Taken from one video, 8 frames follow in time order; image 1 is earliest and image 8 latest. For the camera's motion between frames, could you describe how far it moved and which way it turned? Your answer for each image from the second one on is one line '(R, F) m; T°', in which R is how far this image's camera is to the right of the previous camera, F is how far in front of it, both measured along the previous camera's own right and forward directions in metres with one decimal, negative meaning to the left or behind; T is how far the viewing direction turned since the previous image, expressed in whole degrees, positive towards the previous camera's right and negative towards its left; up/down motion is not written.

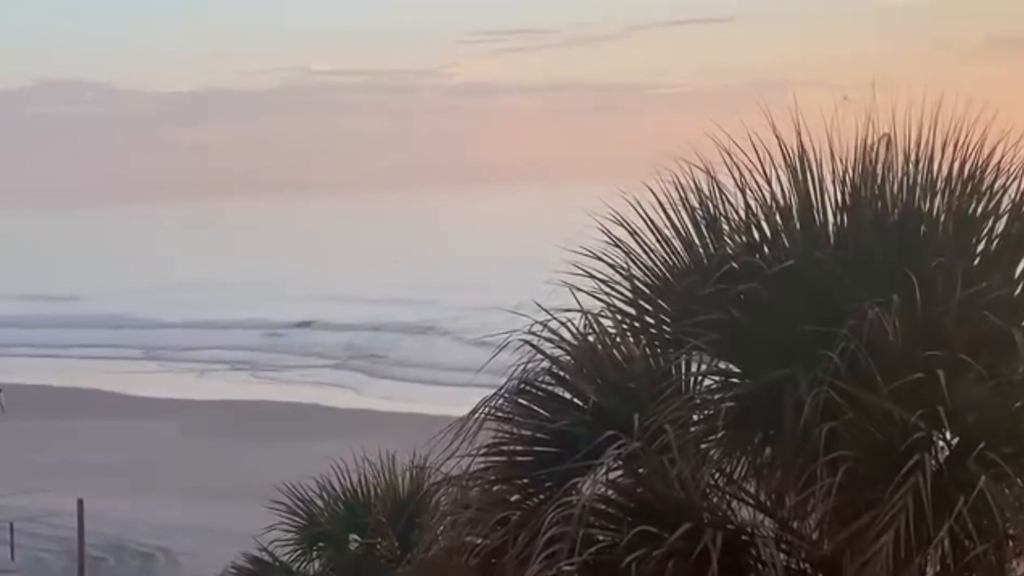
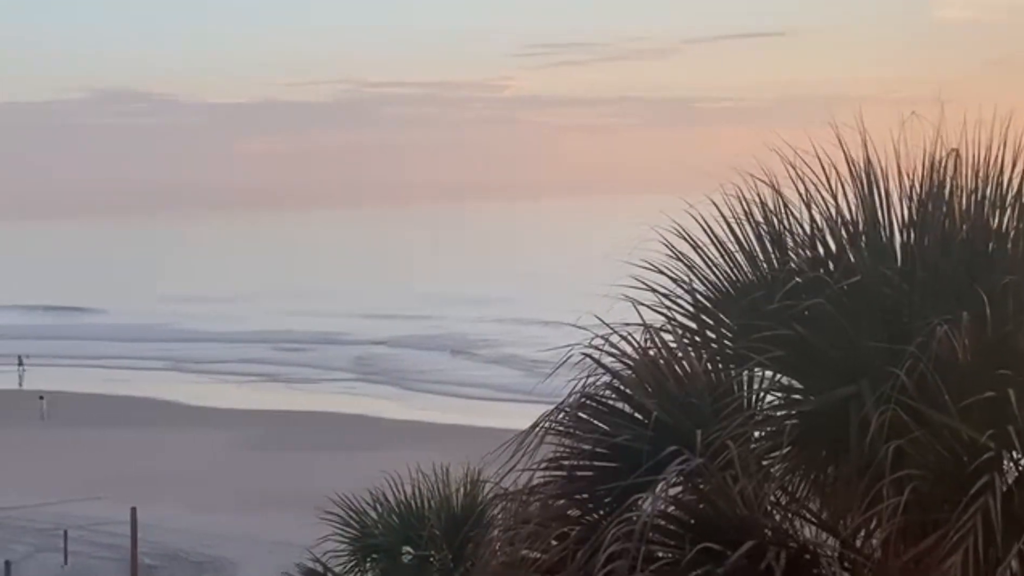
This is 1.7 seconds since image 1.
(-0.1, +0.1) m; -1°
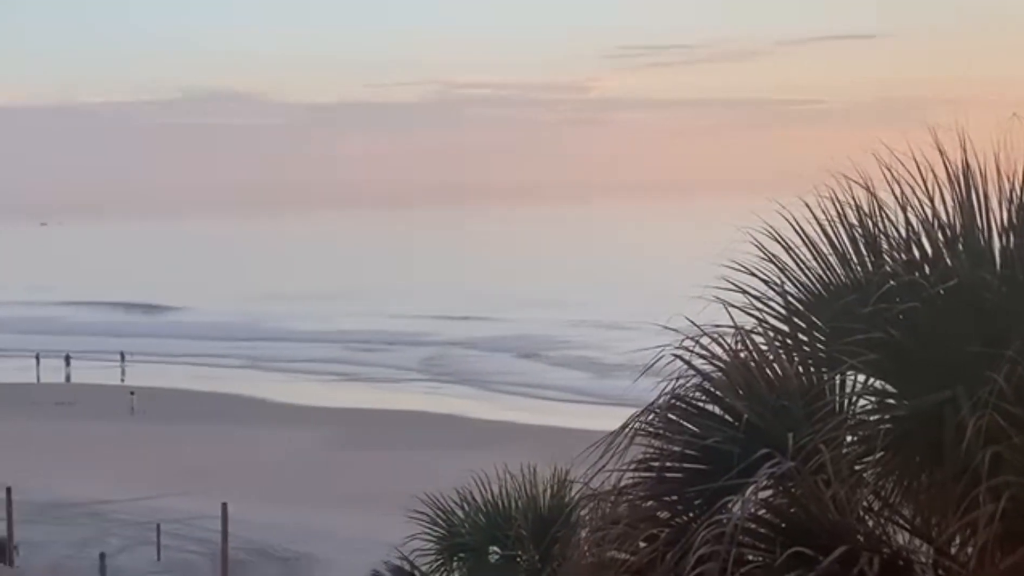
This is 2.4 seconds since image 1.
(-0.1, 0.0) m; -2°
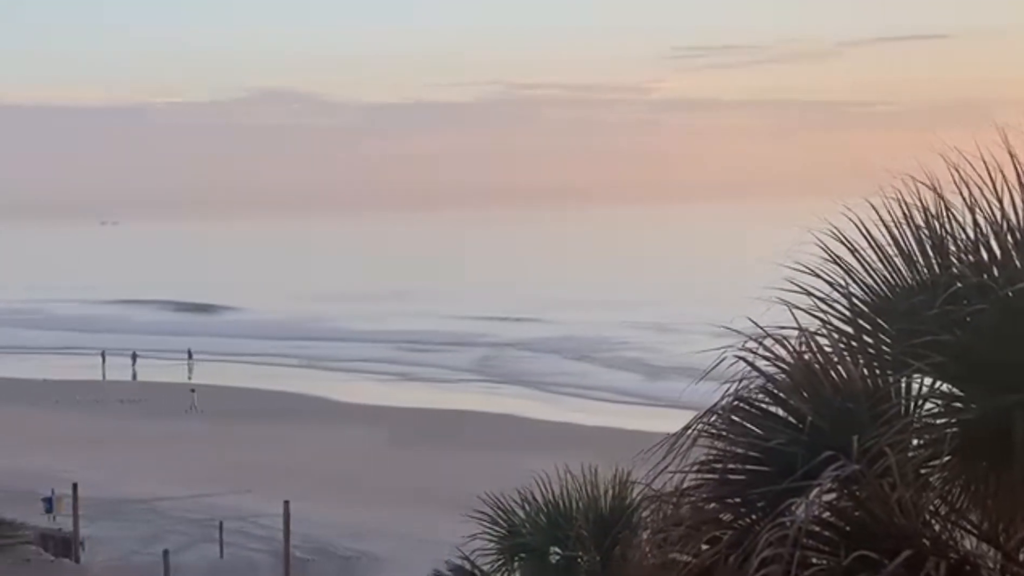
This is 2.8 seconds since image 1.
(-0.1, 0.0) m; -1°
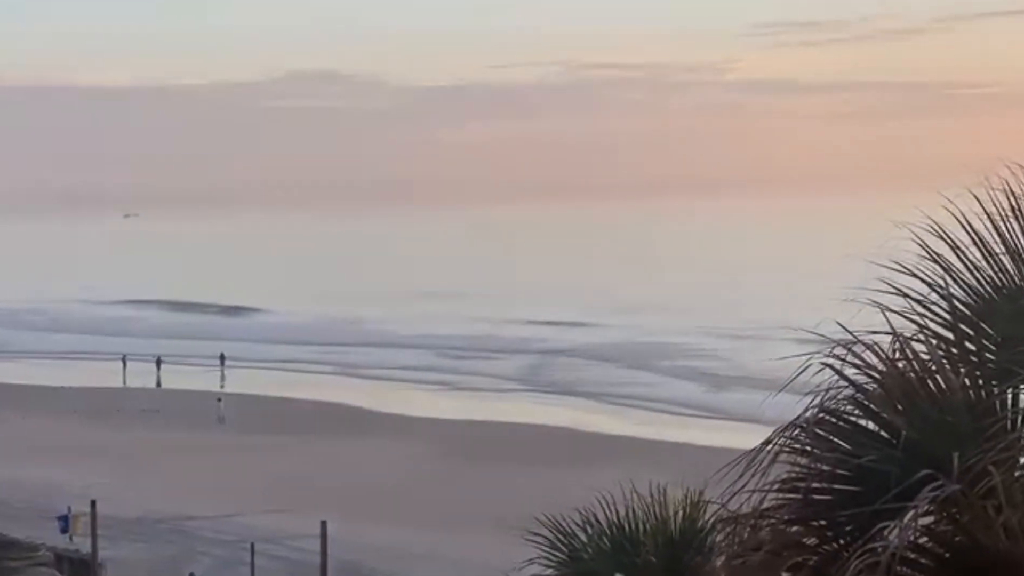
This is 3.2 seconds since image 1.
(0.0, +1.0) m; -2°
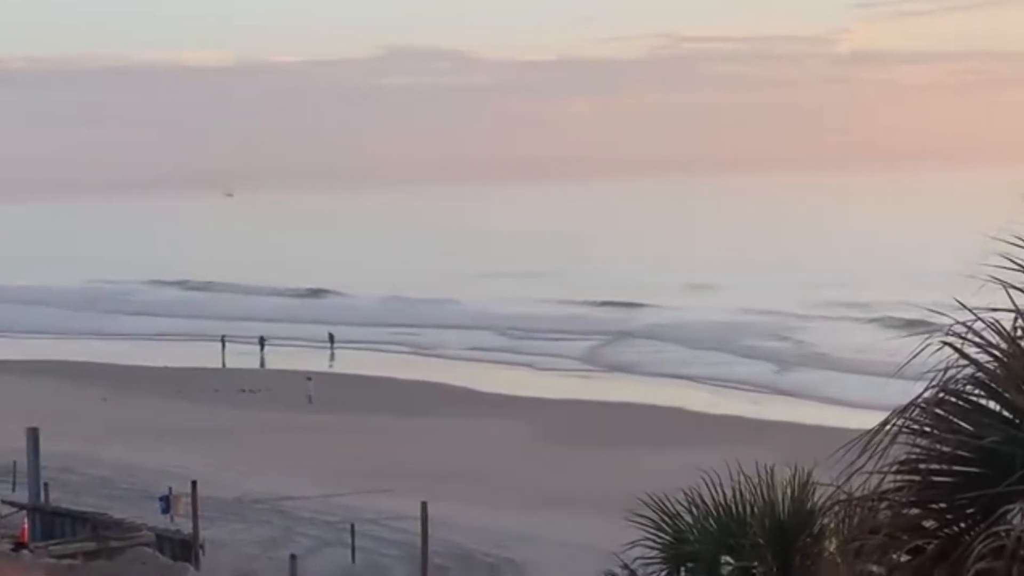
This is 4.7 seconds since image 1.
(-0.2, +0.2) m; -2°
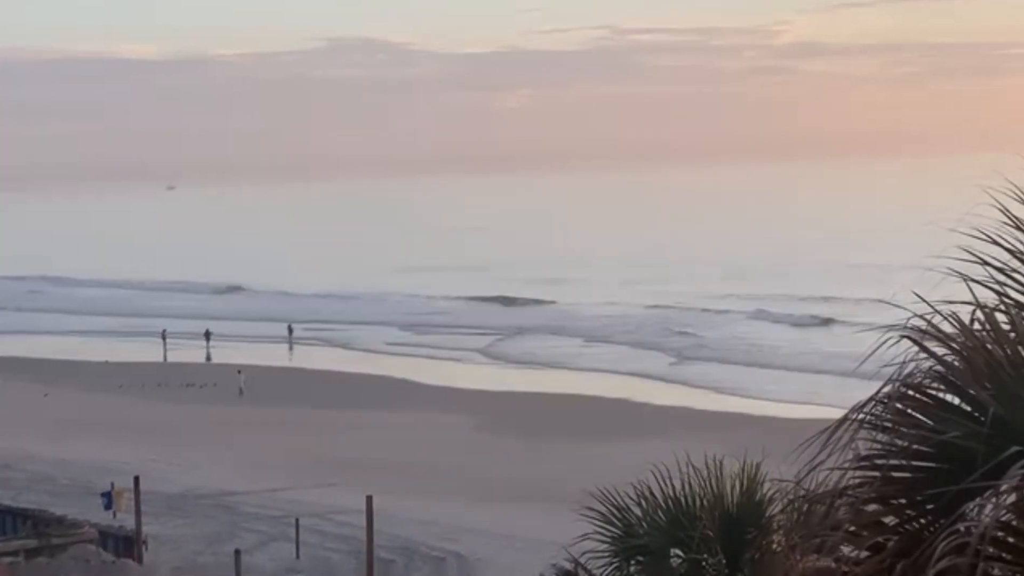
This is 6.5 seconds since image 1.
(-0.2, +0.1) m; +3°
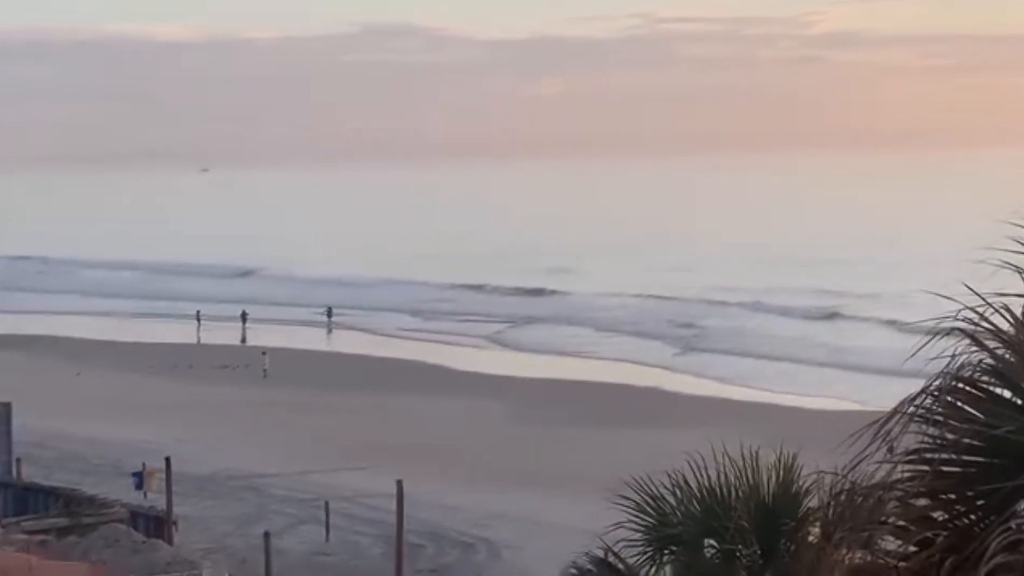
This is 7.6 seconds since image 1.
(-0.3, +0.1) m; +1°
